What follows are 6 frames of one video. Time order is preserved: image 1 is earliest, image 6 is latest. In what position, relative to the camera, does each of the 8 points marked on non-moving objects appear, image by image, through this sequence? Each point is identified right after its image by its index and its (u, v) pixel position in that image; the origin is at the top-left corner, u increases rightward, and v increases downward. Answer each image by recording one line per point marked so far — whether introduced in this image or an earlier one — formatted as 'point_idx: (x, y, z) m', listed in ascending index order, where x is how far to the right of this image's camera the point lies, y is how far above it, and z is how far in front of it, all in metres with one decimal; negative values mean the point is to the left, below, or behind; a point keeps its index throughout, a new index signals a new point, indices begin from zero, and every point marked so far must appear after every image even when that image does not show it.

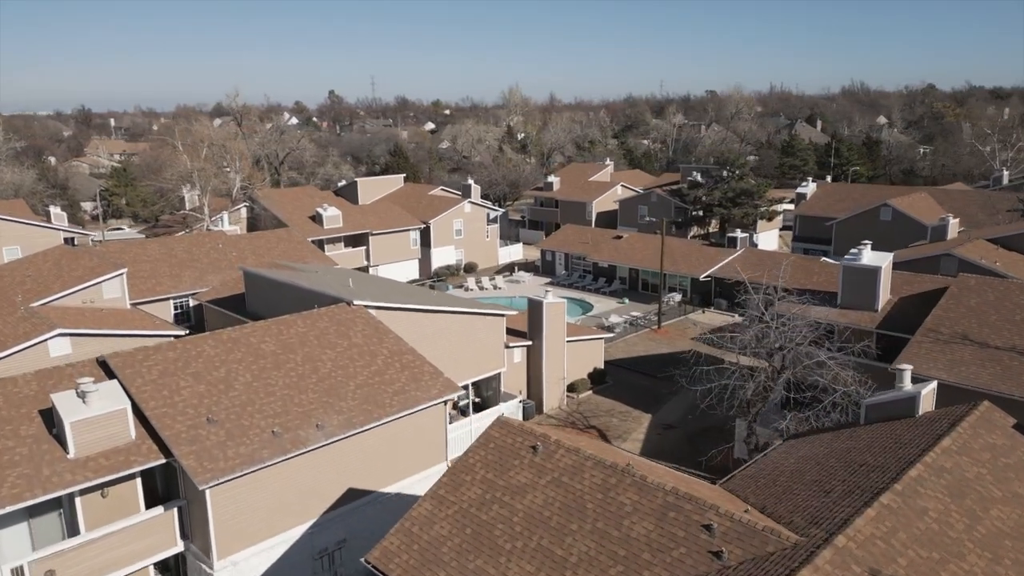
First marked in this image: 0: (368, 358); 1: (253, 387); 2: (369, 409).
0: (-3.8, -1.9, +19.3) m
1: (-6.1, -2.4, +17.2) m
2: (-3.4, -2.9, +17.4) m
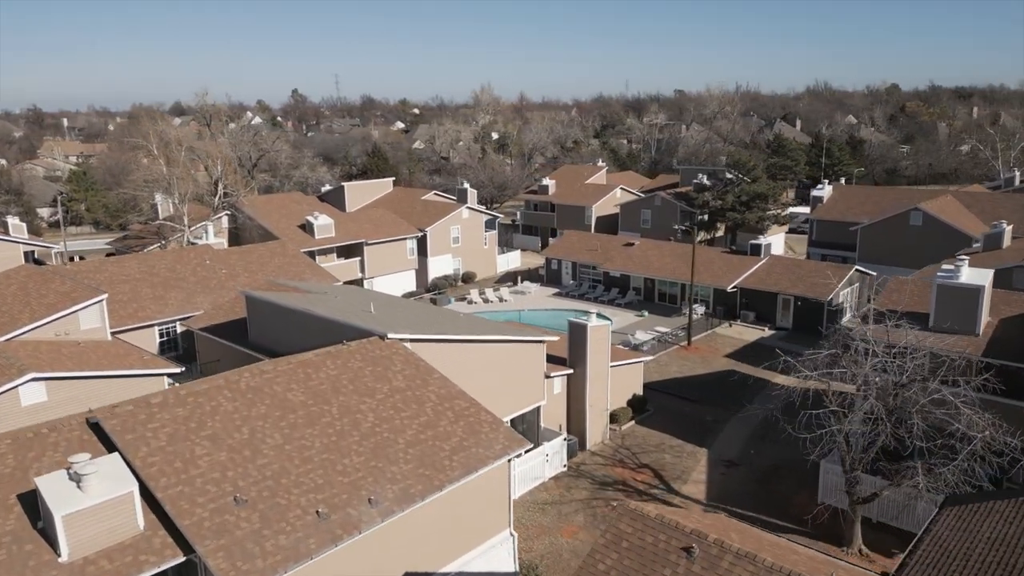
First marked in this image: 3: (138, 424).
0: (-2.2, -2.6, +16.2) m
1: (-4.4, -3.2, +14.0) m
2: (-1.7, -3.7, +14.3) m
3: (-7.1, -2.6, +13.9) m
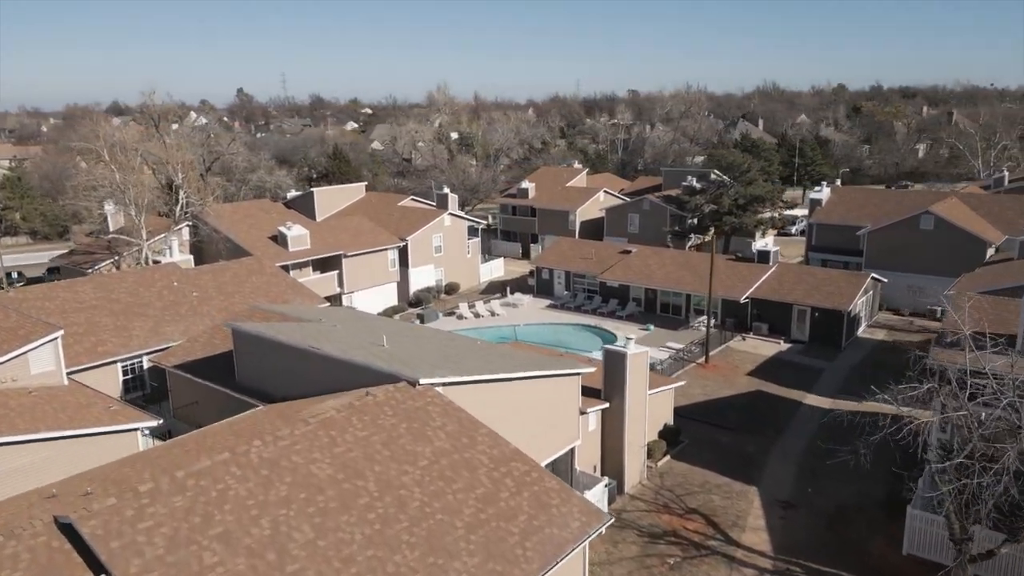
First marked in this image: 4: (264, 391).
0: (-0.8, -3.4, +13.2) m
1: (-2.9, -3.9, +10.9) m
2: (-0.2, -4.4, +11.3) m
3: (-5.6, -3.4, +10.6) m
4: (-6.5, -2.7, +19.1) m
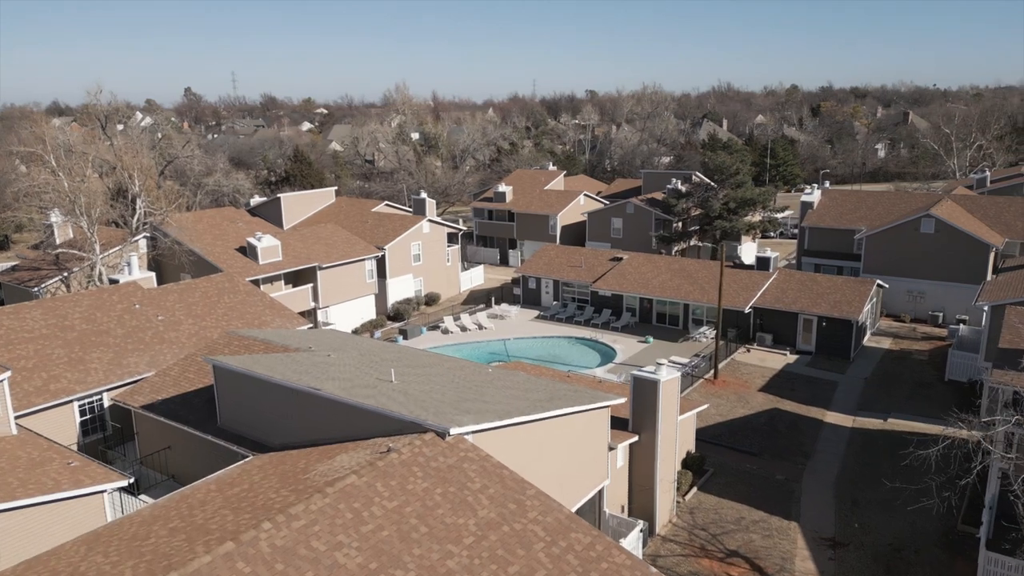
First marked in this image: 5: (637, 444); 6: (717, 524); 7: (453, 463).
0: (+0.2, -4.0, +10.9) m
1: (-1.7, -4.6, +8.5) m
2: (+0.9, -5.0, +9.1) m
3: (-4.5, -4.1, +8.0) m
4: (-5.9, -3.4, +16.5) m
5: (+3.3, -4.1, +19.2) m
6: (+5.6, -6.4, +19.9) m
7: (-1.0, -3.0, +12.5) m
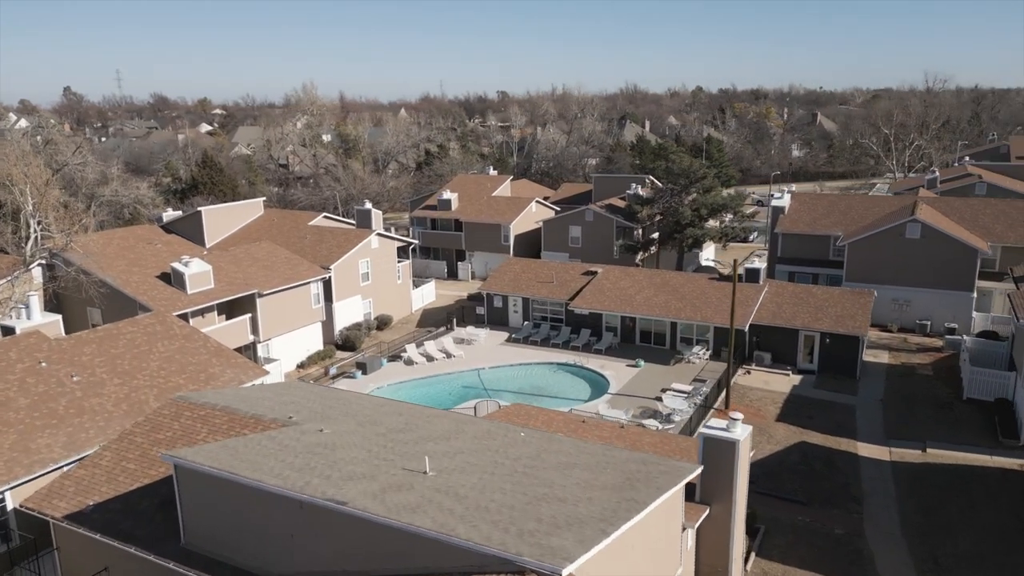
0: (+2.2, -4.9, +7.2) m
1: (+0.6, -5.5, +4.5) m
2: (+3.2, -5.9, +5.5) m
3: (-2.1, -5.1, +3.7) m
4: (-4.5, -4.5, +12.0) m
5: (+4.3, -5.0, +15.8) m
6: (+6.5, -7.2, +16.8) m
7: (+0.8, -3.9, +8.6) m
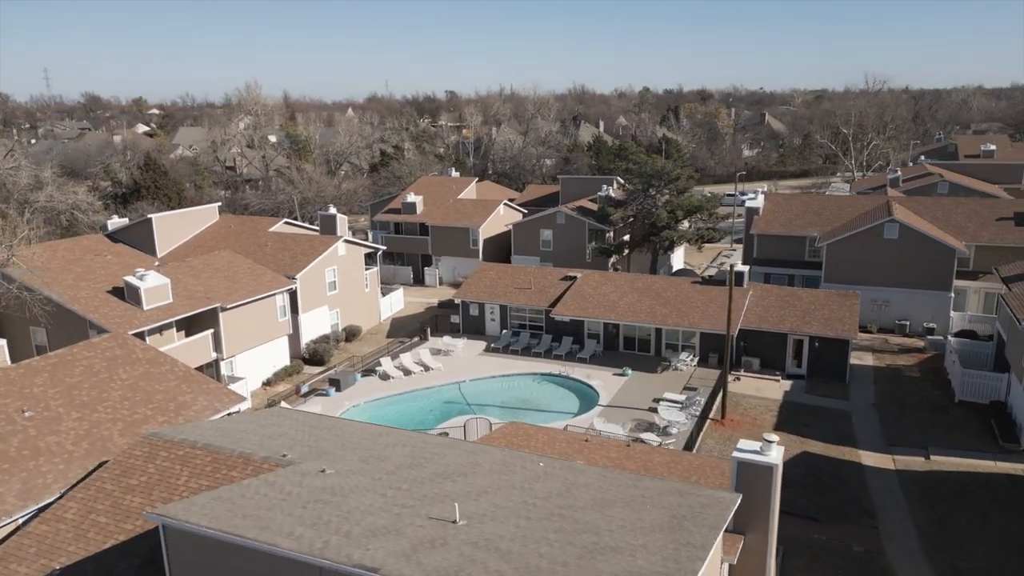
0: (+3.2, -5.2, +6.0) m
1: (+1.8, -5.9, +3.2) m
2: (+4.3, -6.2, +4.4) m
3: (-0.8, -5.5, +2.2) m
4: (-3.8, -4.9, +10.3) m
5: (+4.7, -5.2, +14.7) m
6: (+6.9, -7.4, +15.9) m
7: (+1.7, -4.3, +7.3) m
